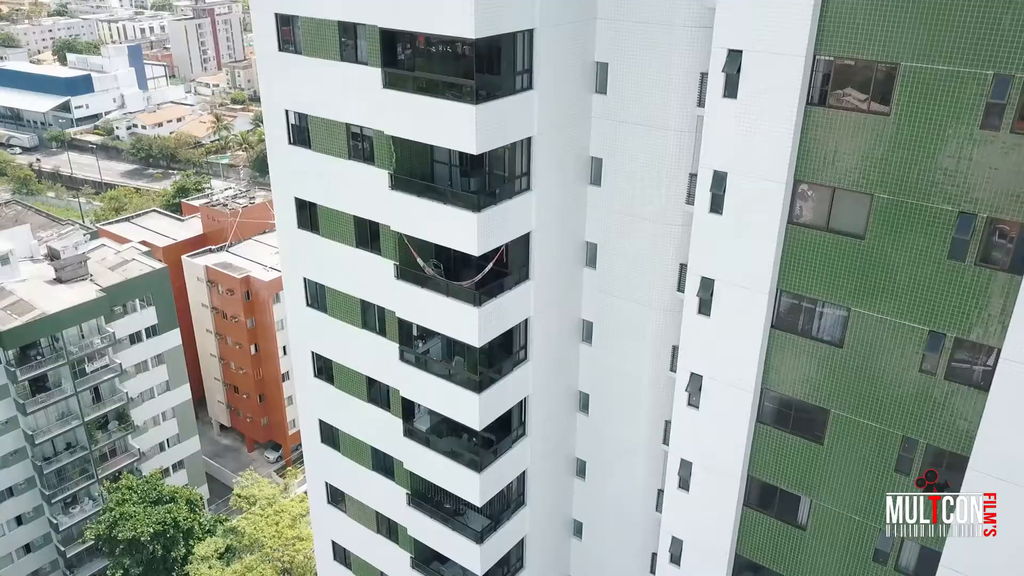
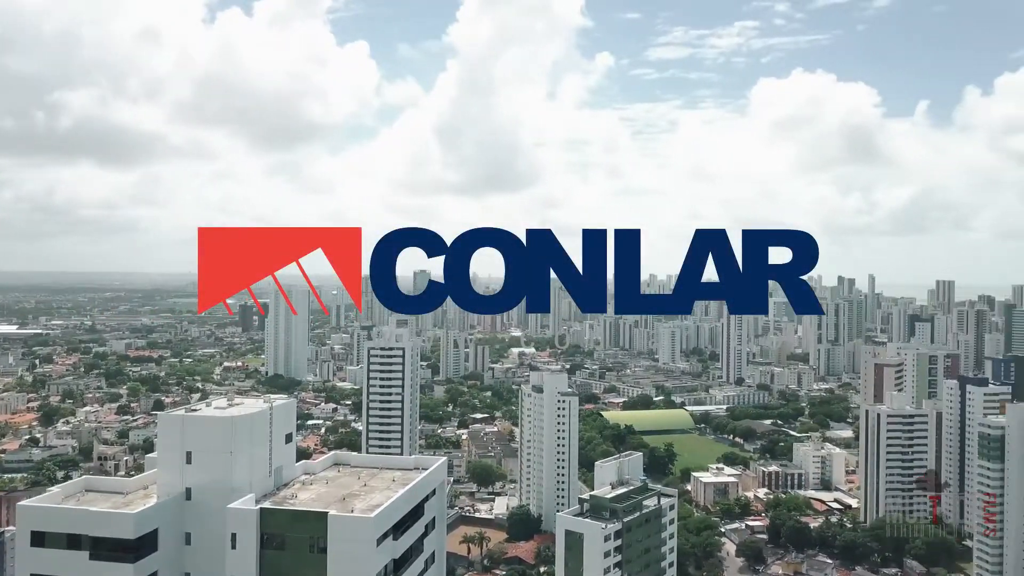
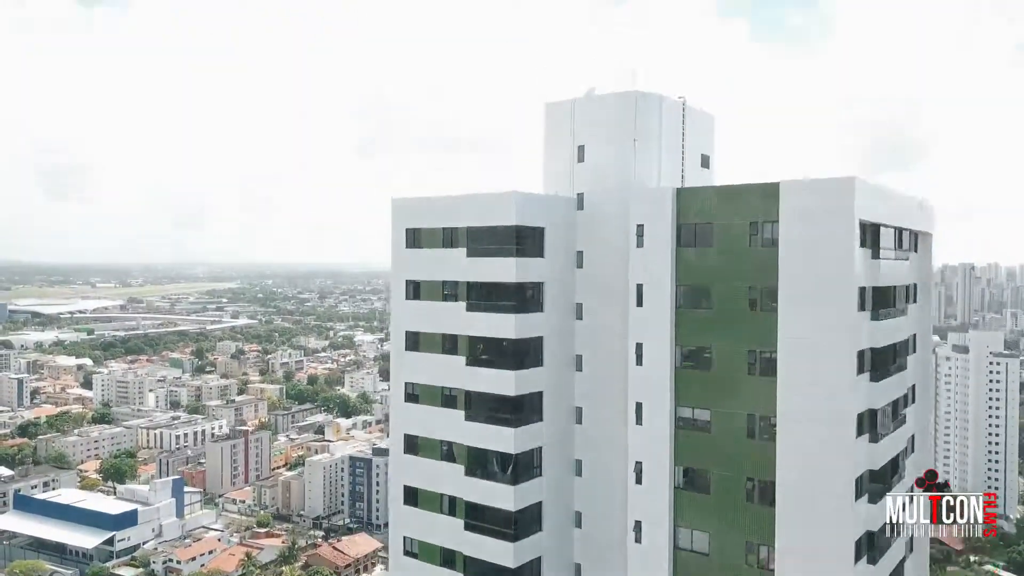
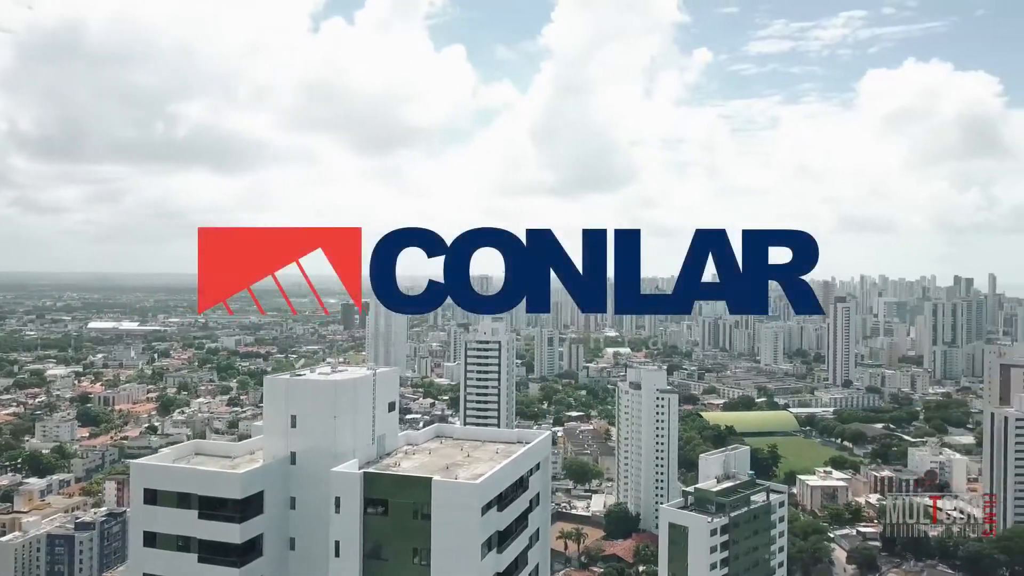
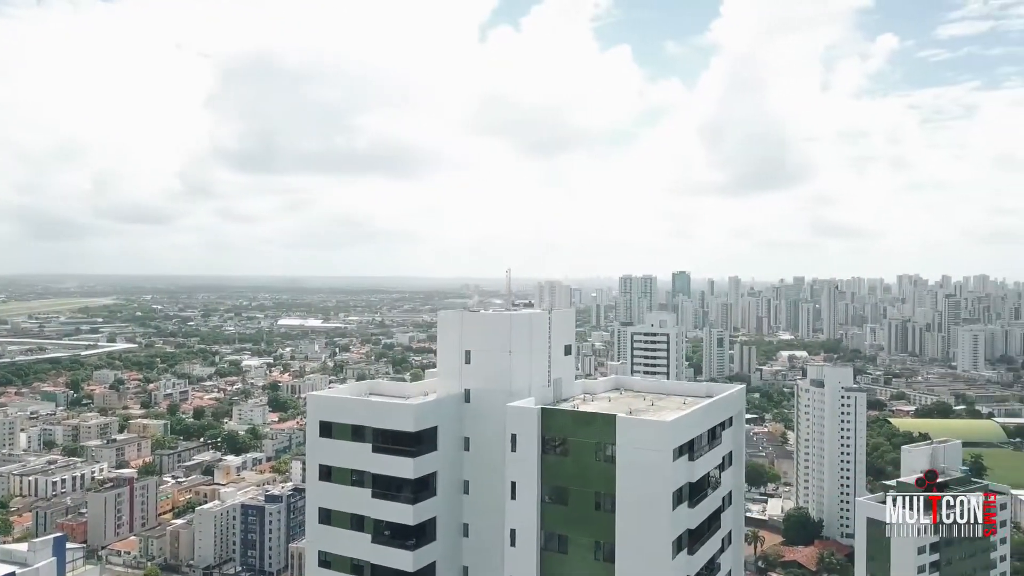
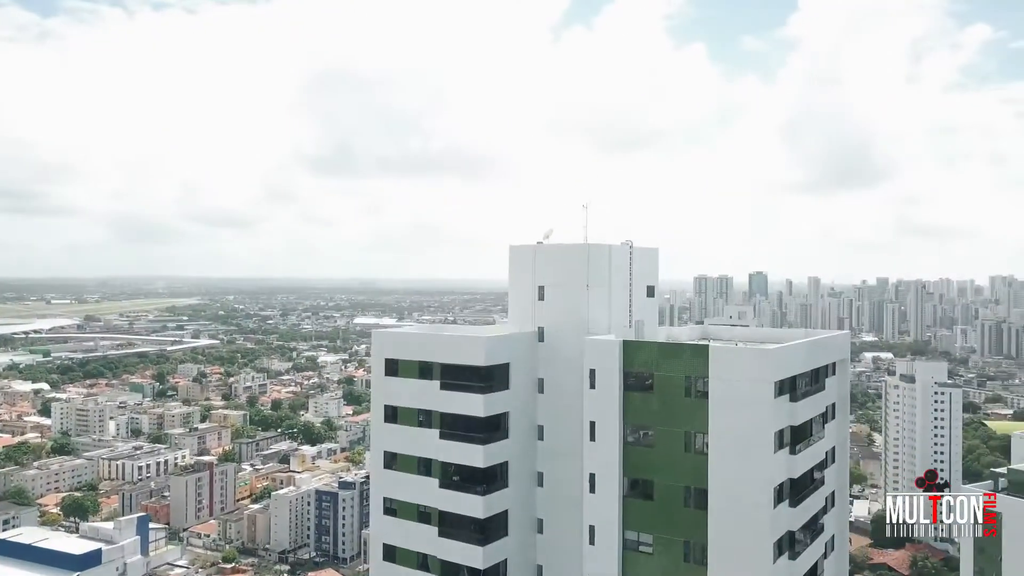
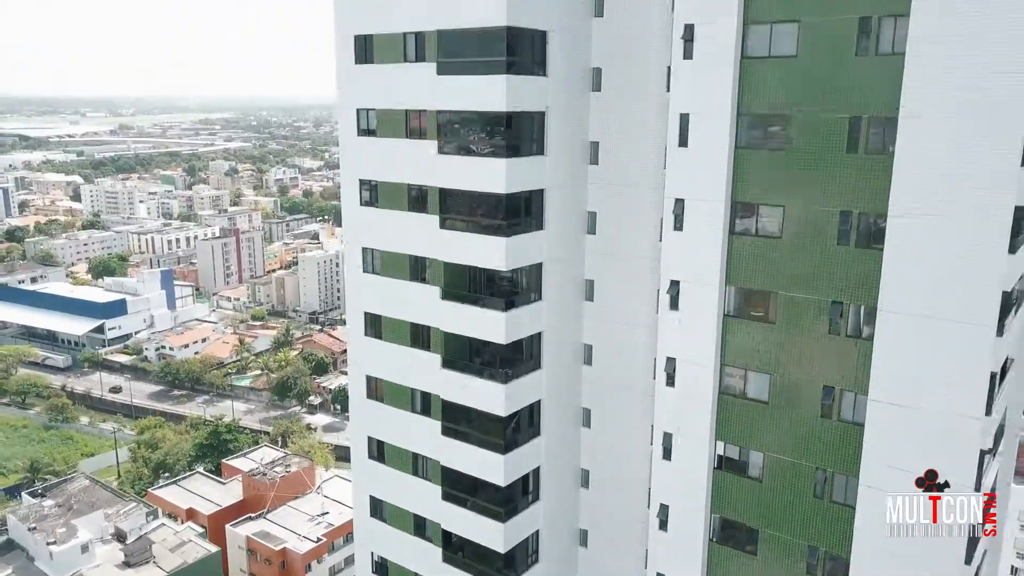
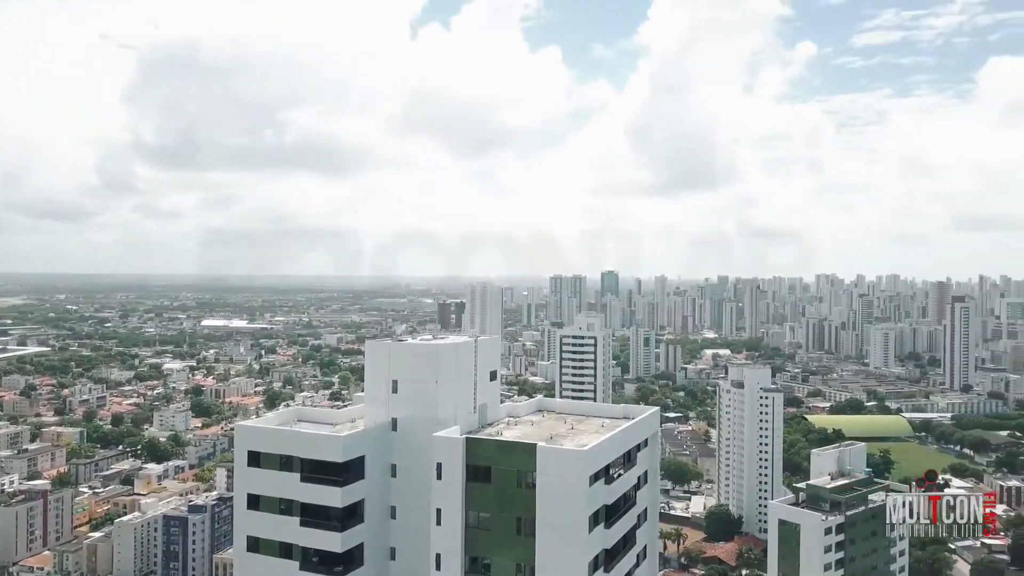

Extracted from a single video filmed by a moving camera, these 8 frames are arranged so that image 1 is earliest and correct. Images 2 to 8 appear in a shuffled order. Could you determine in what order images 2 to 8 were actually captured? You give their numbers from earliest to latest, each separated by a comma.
7, 3, 6, 5, 8, 4, 2
